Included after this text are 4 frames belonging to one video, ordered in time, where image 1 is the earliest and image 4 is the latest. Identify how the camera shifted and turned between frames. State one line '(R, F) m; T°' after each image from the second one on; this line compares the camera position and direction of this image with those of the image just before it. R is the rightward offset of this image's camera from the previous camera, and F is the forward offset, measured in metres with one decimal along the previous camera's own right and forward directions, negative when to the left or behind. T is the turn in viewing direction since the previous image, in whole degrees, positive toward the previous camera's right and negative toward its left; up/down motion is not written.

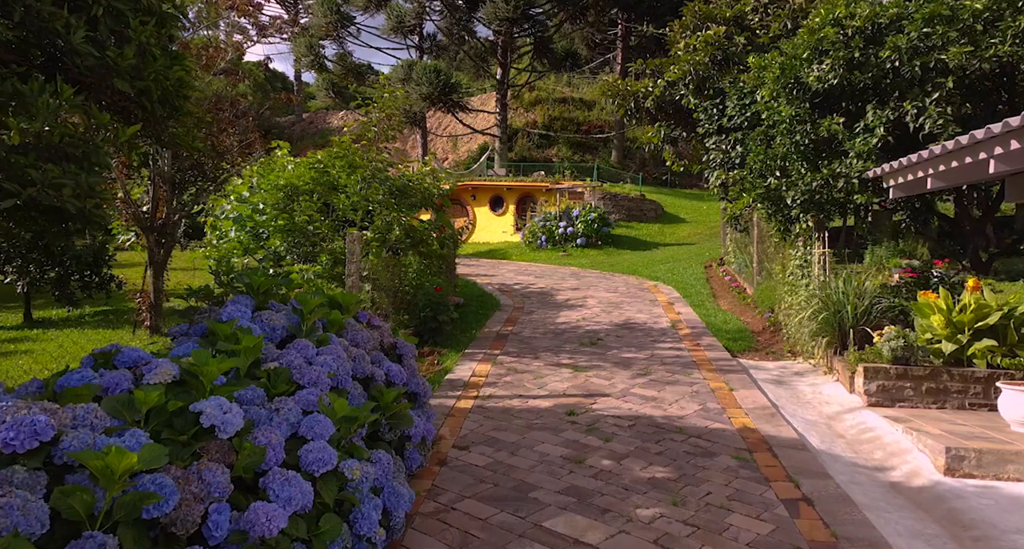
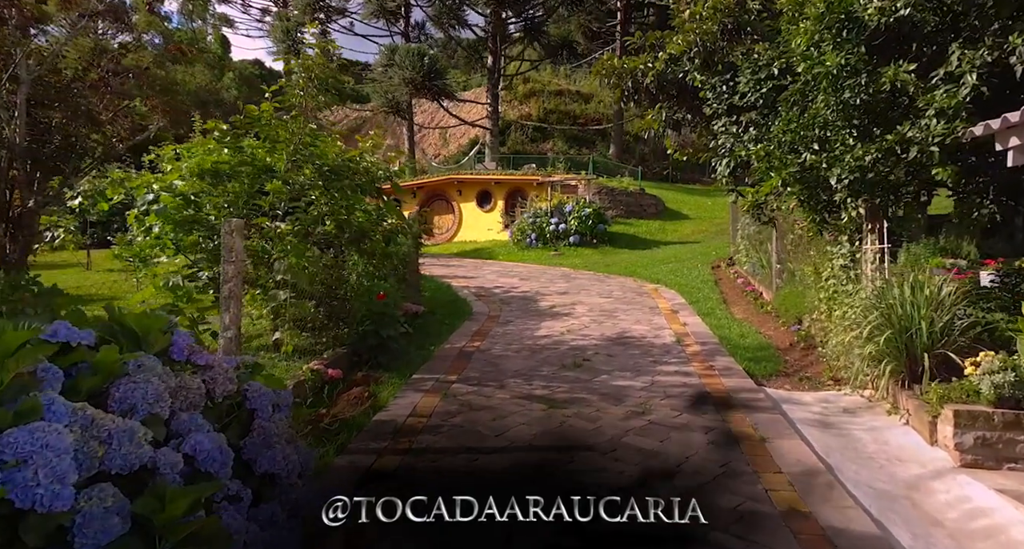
(+0.3, +1.6) m; 0°
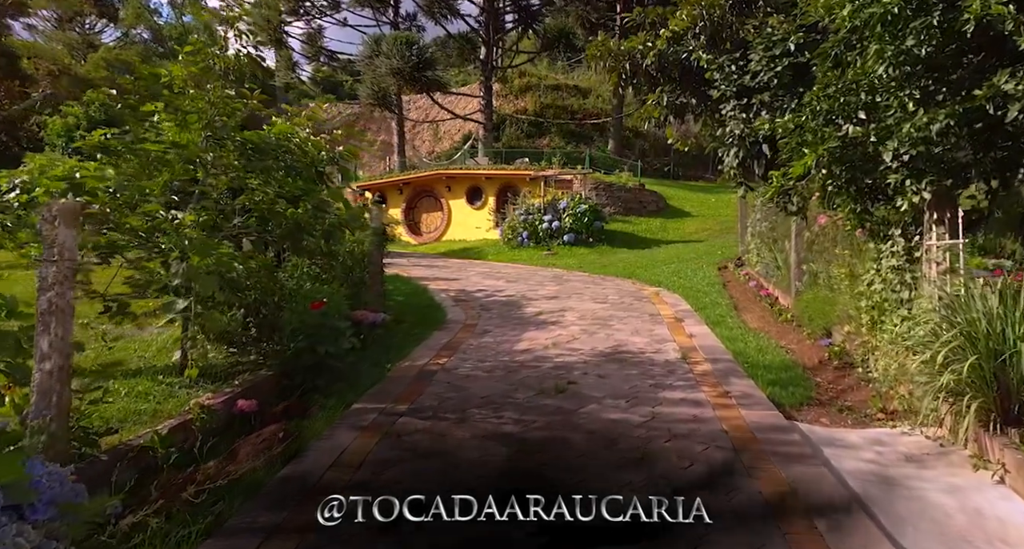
(+0.2, +1.2) m; 0°
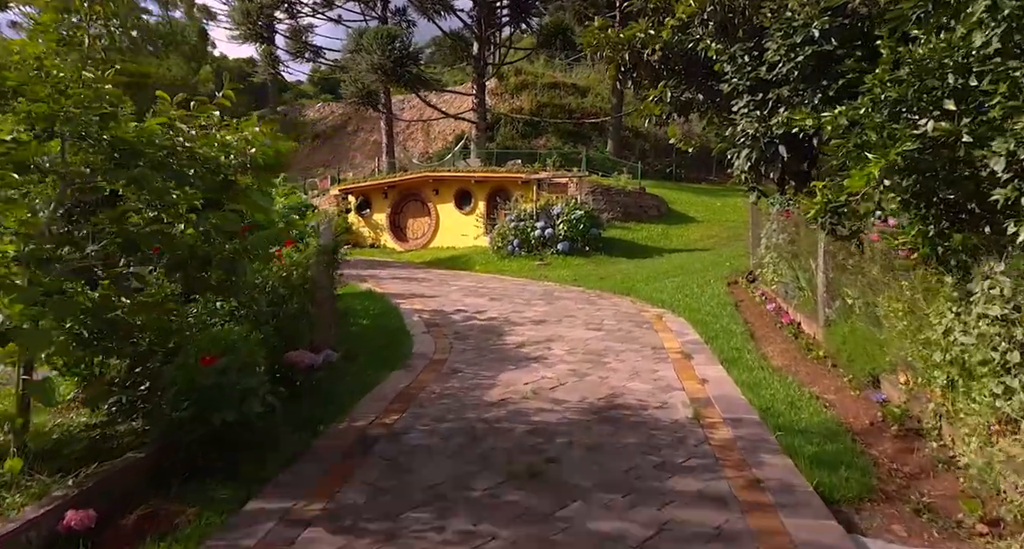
(+0.2, +1.2) m; 0°
